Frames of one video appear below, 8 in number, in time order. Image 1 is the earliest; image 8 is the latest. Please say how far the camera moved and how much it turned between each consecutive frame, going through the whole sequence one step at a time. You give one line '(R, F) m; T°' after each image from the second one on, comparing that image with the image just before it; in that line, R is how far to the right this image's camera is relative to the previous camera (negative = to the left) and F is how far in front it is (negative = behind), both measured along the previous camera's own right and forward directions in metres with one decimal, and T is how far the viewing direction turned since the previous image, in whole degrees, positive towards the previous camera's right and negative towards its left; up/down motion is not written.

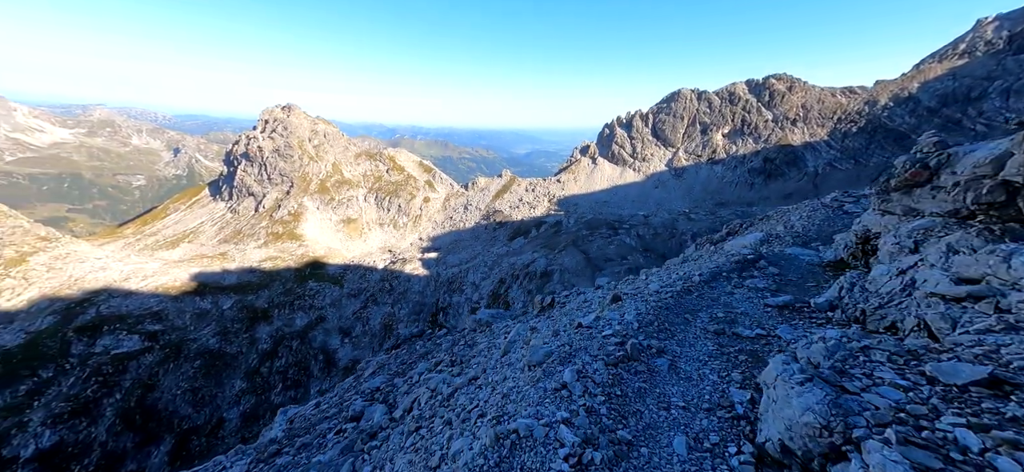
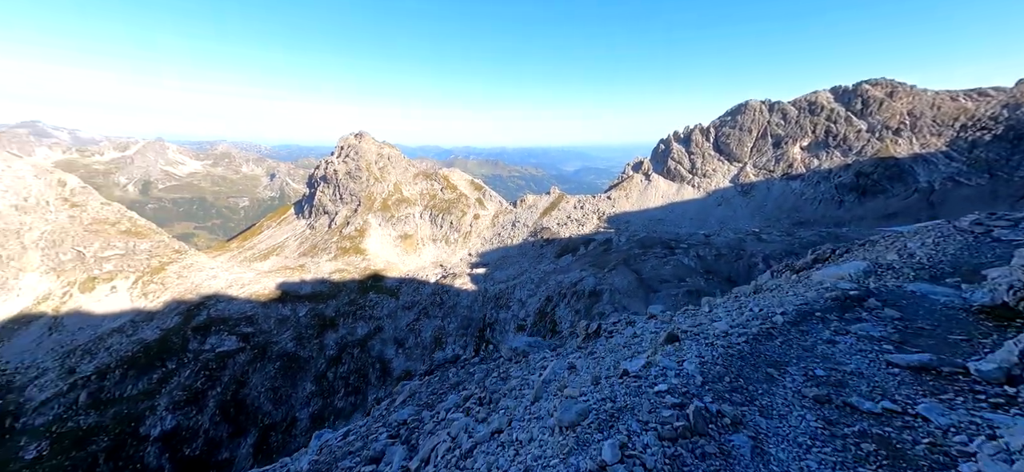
(+0.3, +1.1) m; -8°
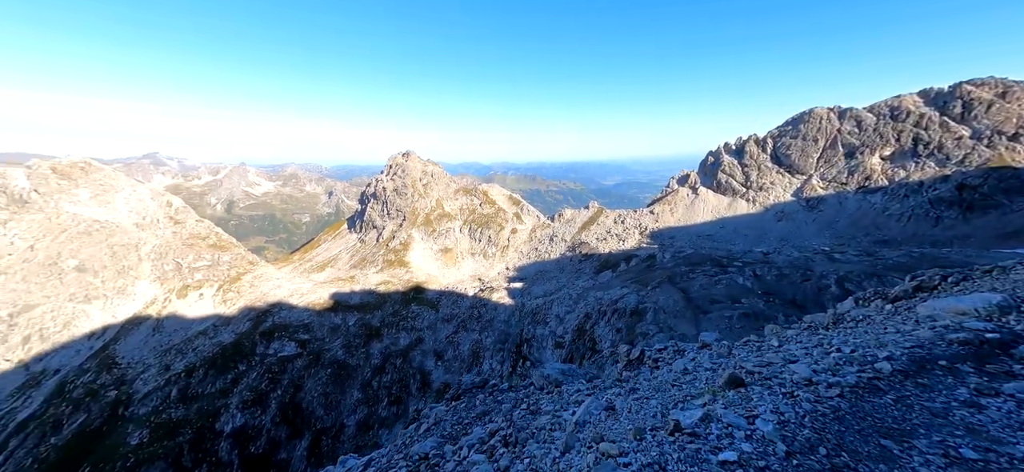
(0.0, +0.8) m; -6°
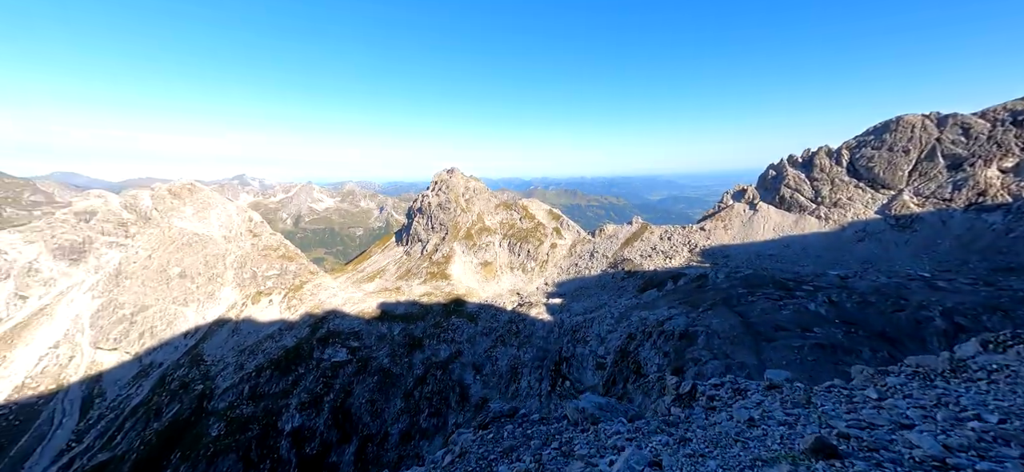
(-0.5, +0.7) m; -6°
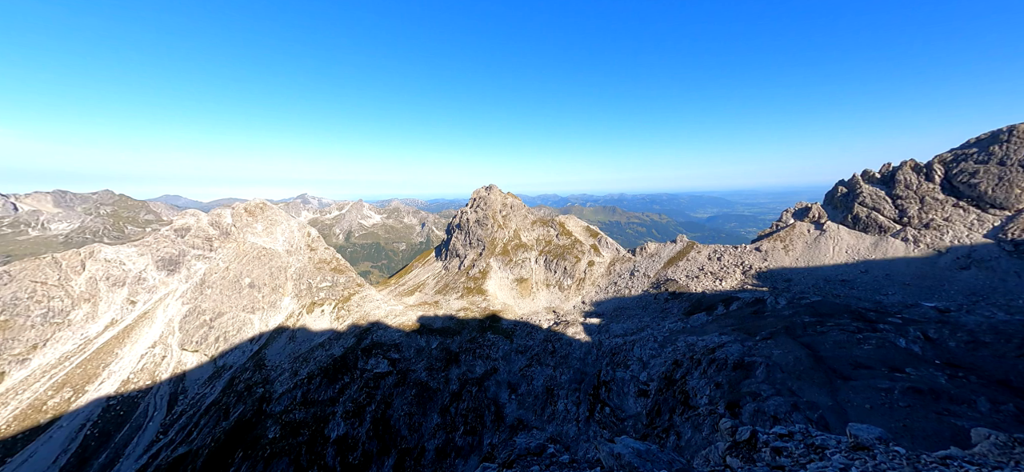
(-0.5, +1.0) m; -6°
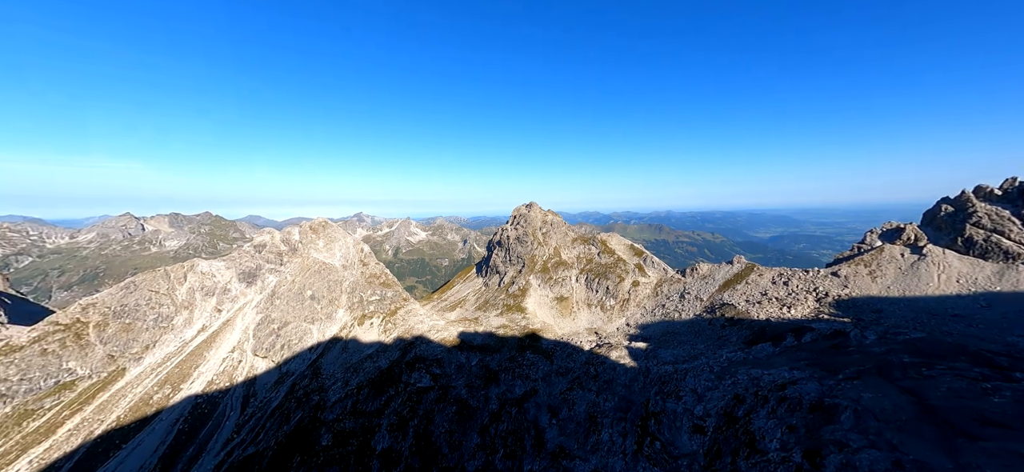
(-0.7, +1.5) m; -6°
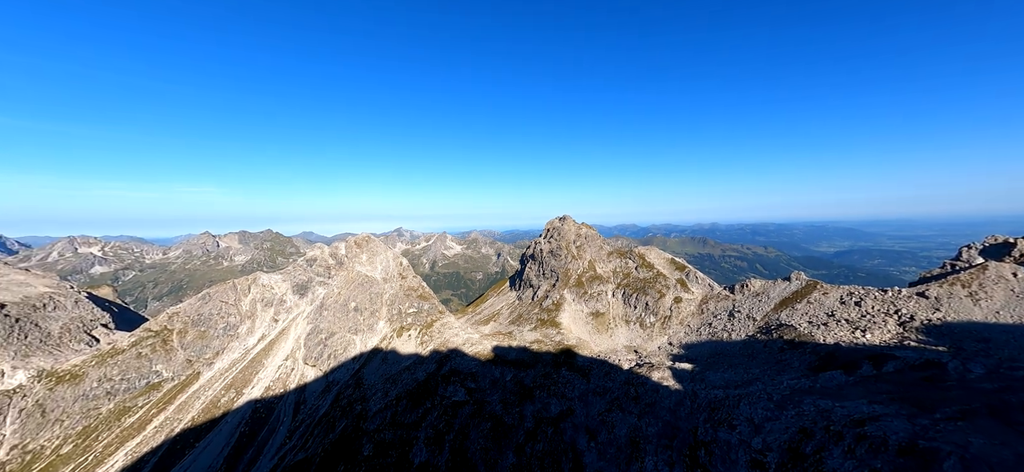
(-0.6, +1.6) m; -5°
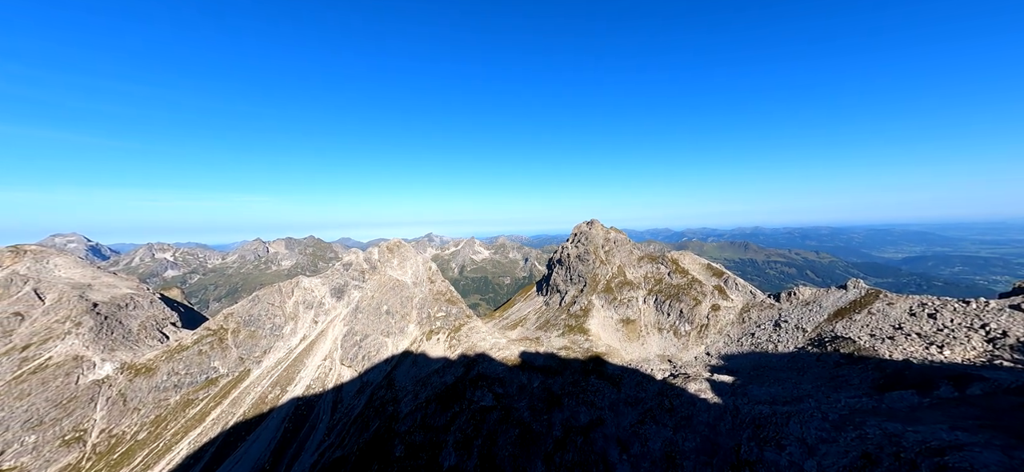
(-0.6, +1.5) m; -4°
